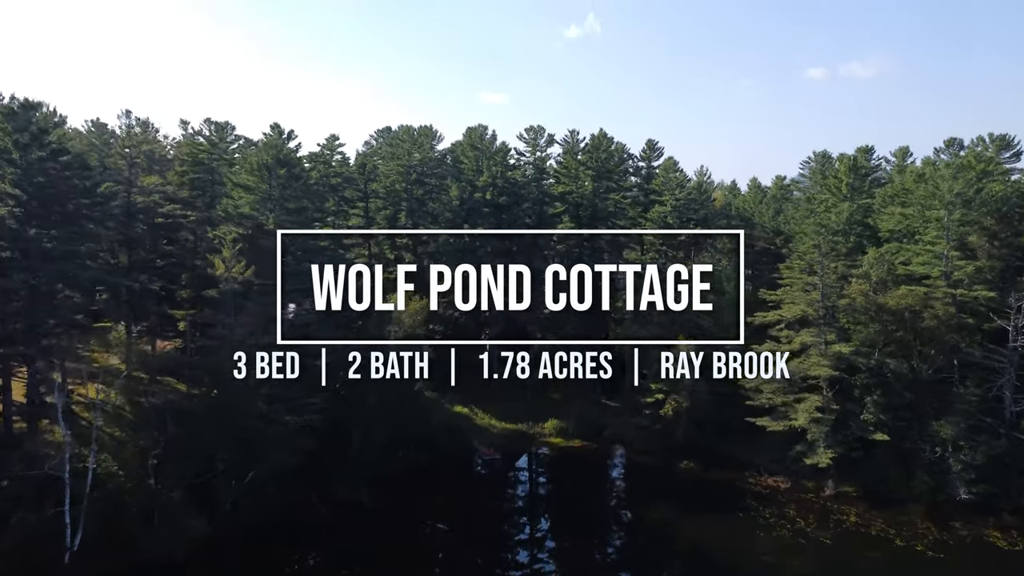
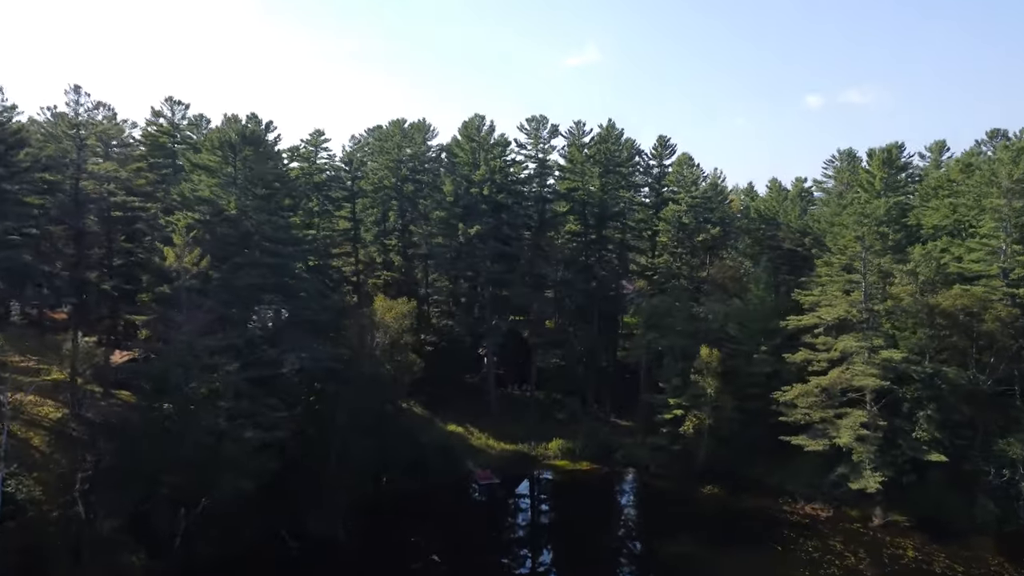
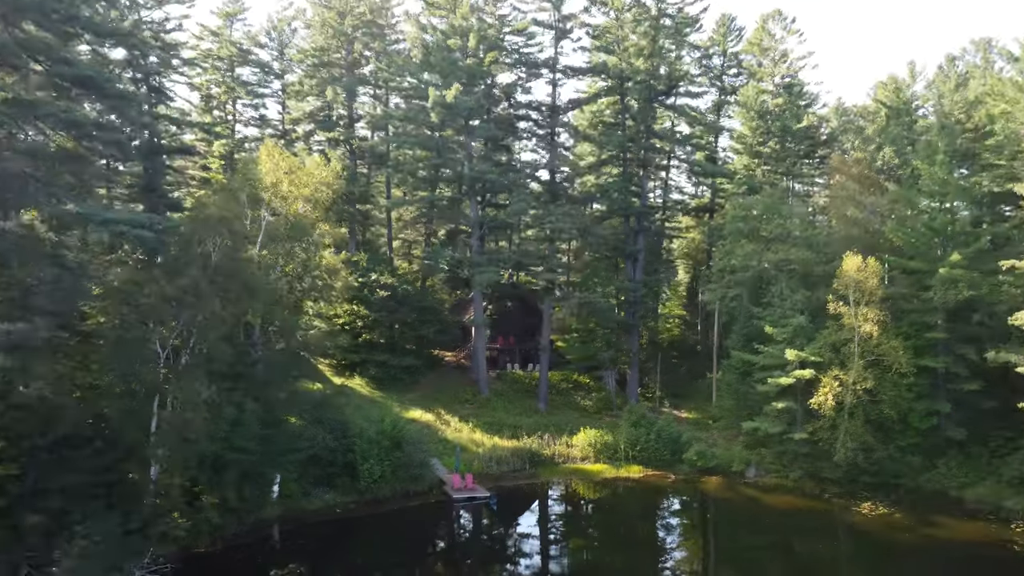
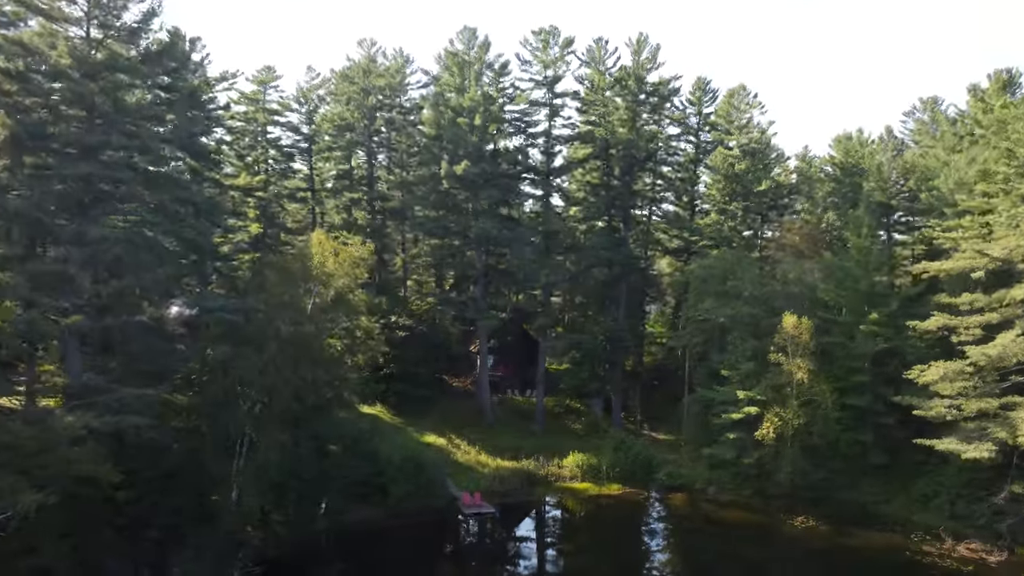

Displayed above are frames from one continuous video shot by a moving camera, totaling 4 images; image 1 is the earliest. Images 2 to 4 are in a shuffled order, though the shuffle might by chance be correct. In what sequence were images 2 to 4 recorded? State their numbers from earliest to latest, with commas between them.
2, 4, 3
